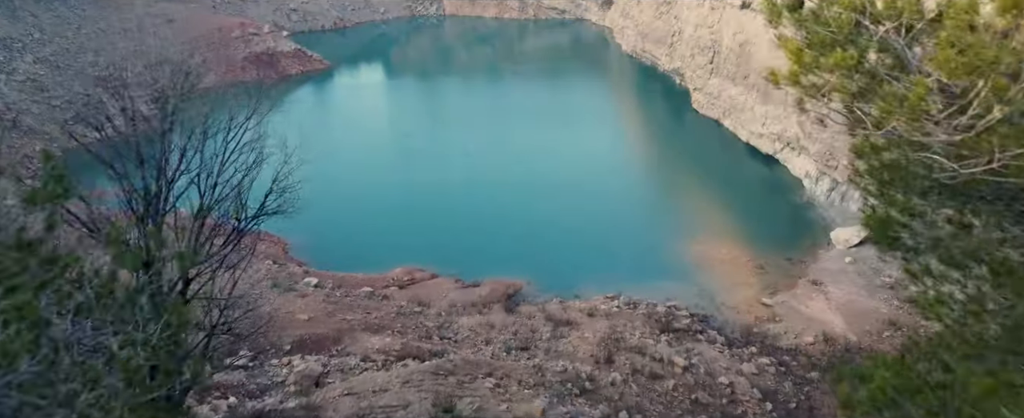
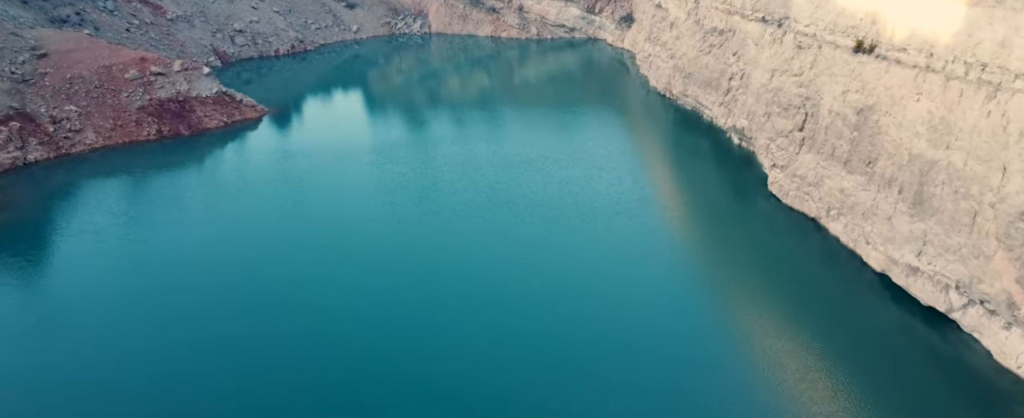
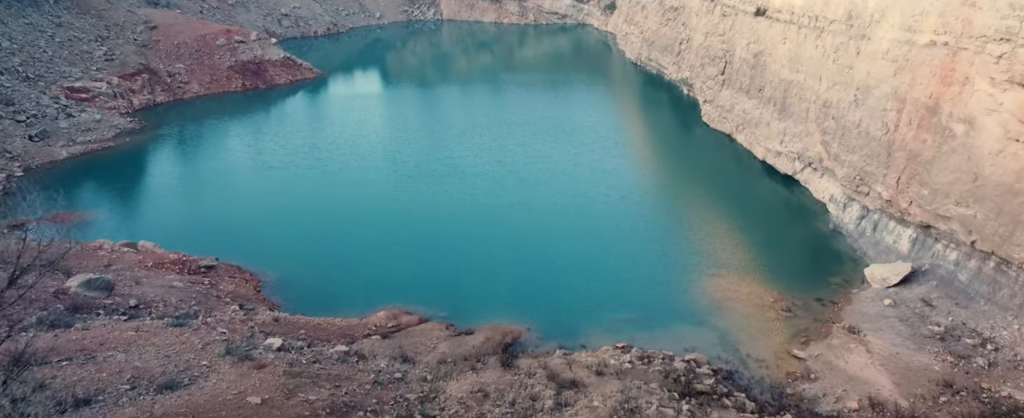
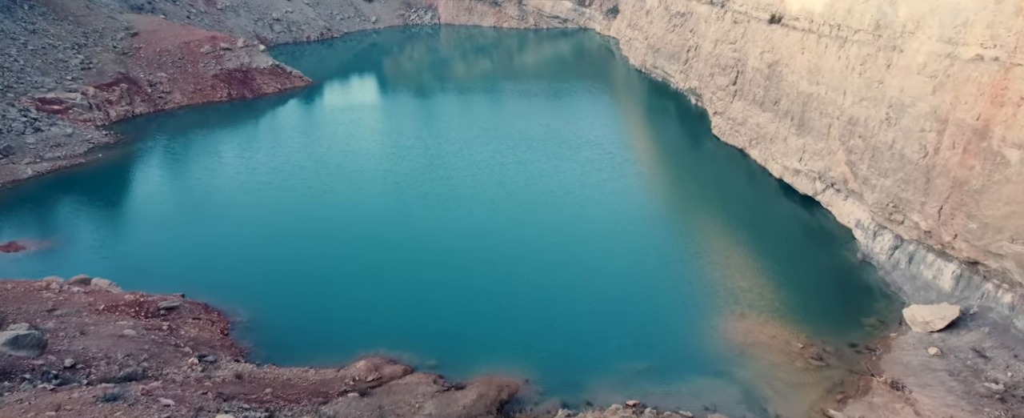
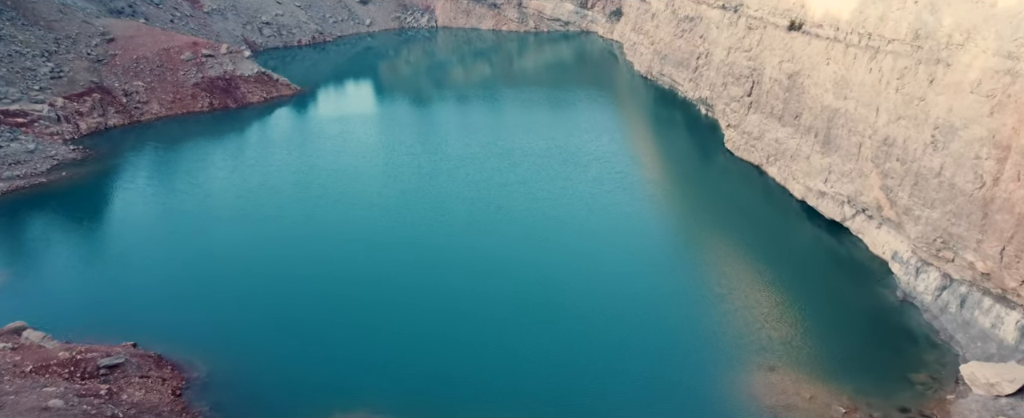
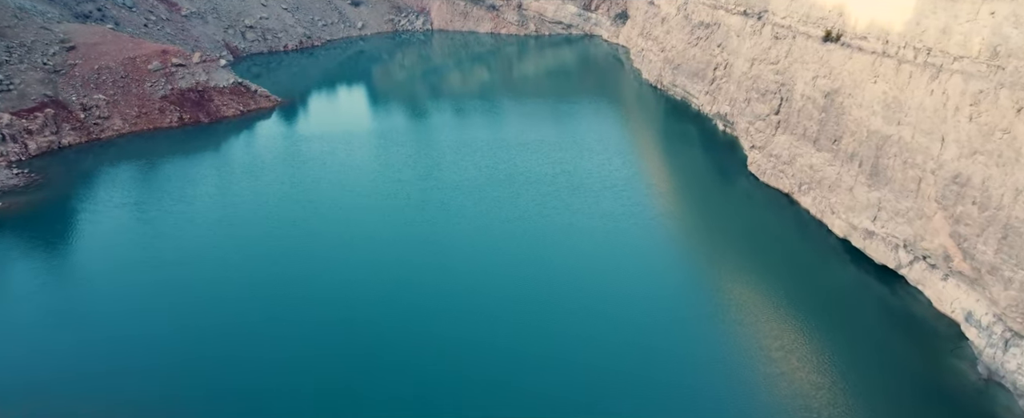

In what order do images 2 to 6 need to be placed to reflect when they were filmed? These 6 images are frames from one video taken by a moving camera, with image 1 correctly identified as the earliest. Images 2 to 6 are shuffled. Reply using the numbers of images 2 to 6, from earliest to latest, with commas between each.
3, 4, 5, 6, 2
